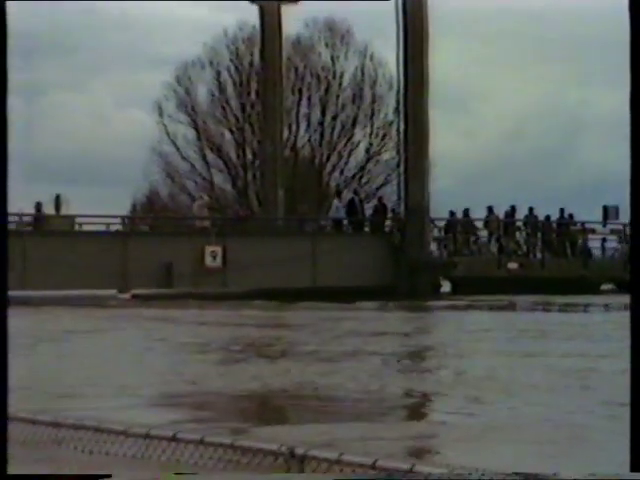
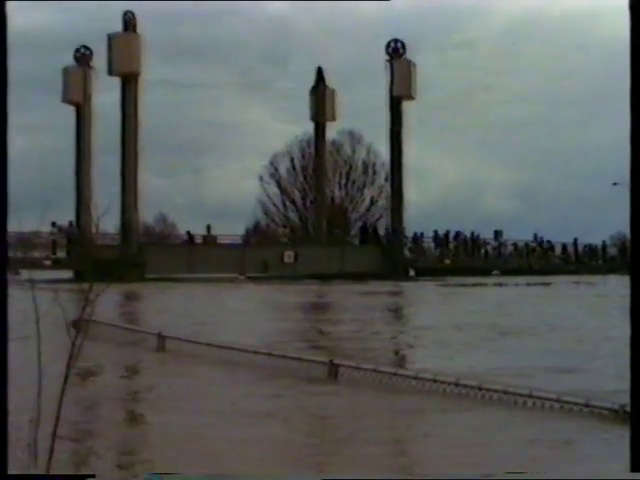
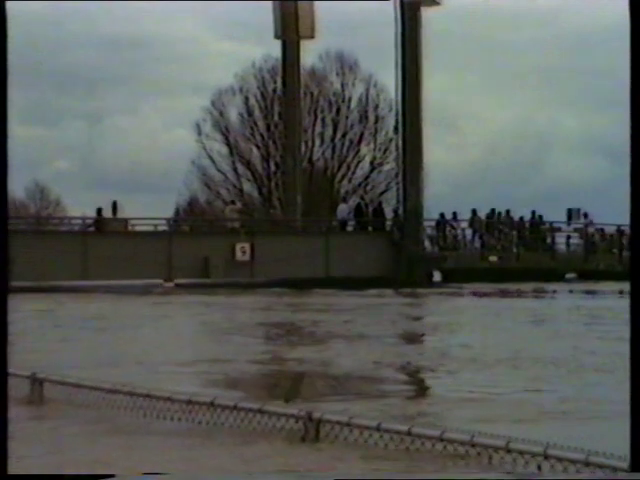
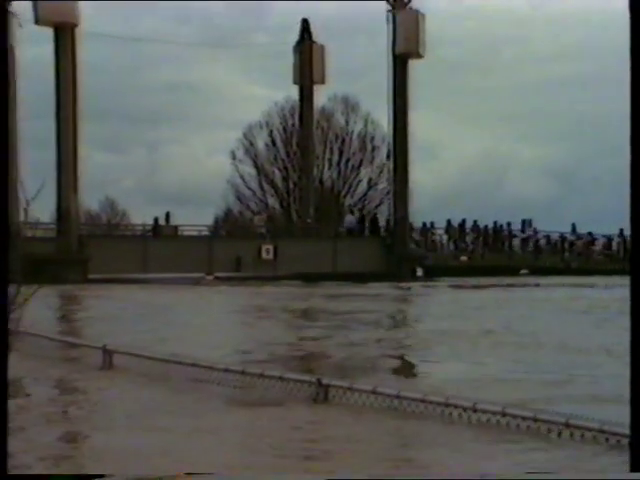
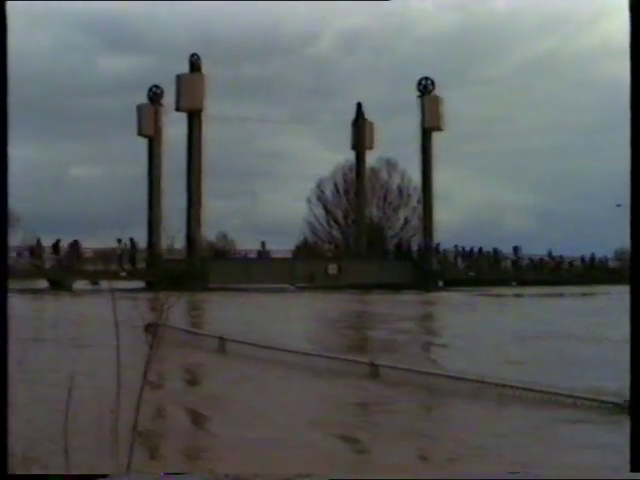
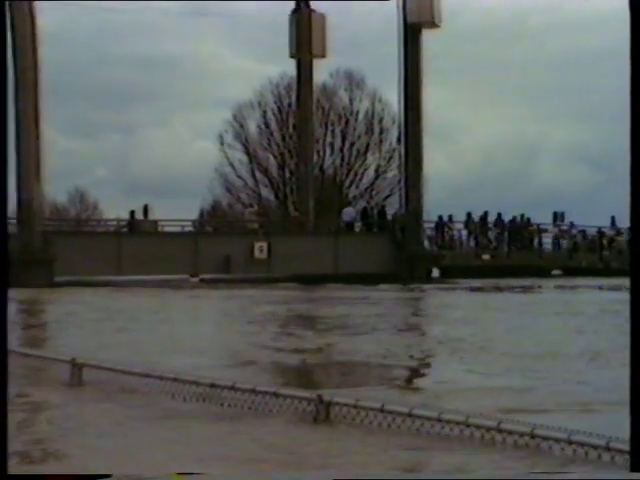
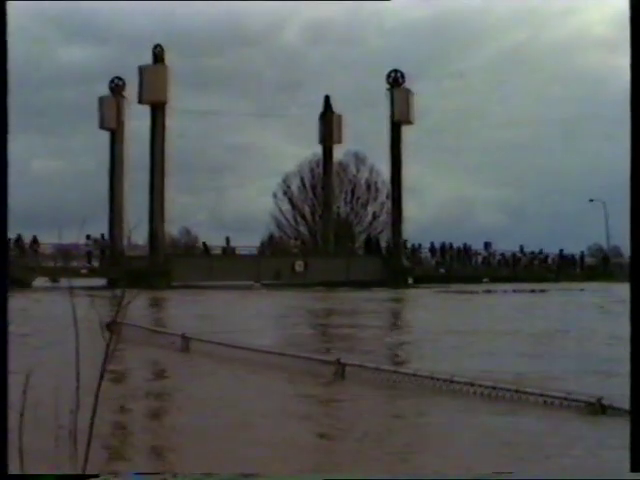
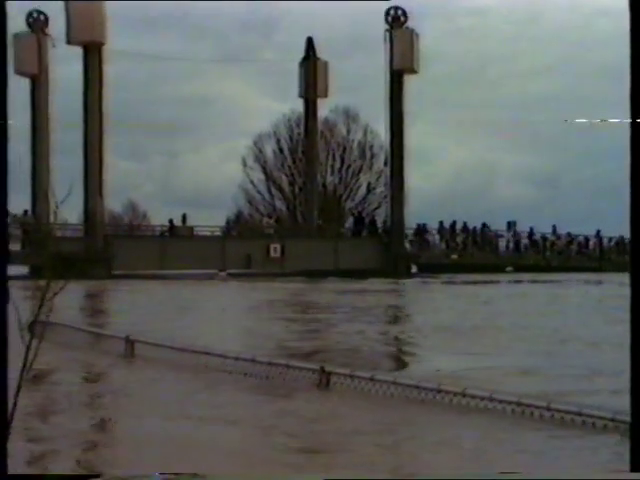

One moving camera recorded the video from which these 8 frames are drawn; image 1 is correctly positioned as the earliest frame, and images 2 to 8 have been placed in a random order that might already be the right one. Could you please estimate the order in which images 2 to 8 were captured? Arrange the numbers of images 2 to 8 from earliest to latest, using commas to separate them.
3, 6, 4, 8, 2, 7, 5
